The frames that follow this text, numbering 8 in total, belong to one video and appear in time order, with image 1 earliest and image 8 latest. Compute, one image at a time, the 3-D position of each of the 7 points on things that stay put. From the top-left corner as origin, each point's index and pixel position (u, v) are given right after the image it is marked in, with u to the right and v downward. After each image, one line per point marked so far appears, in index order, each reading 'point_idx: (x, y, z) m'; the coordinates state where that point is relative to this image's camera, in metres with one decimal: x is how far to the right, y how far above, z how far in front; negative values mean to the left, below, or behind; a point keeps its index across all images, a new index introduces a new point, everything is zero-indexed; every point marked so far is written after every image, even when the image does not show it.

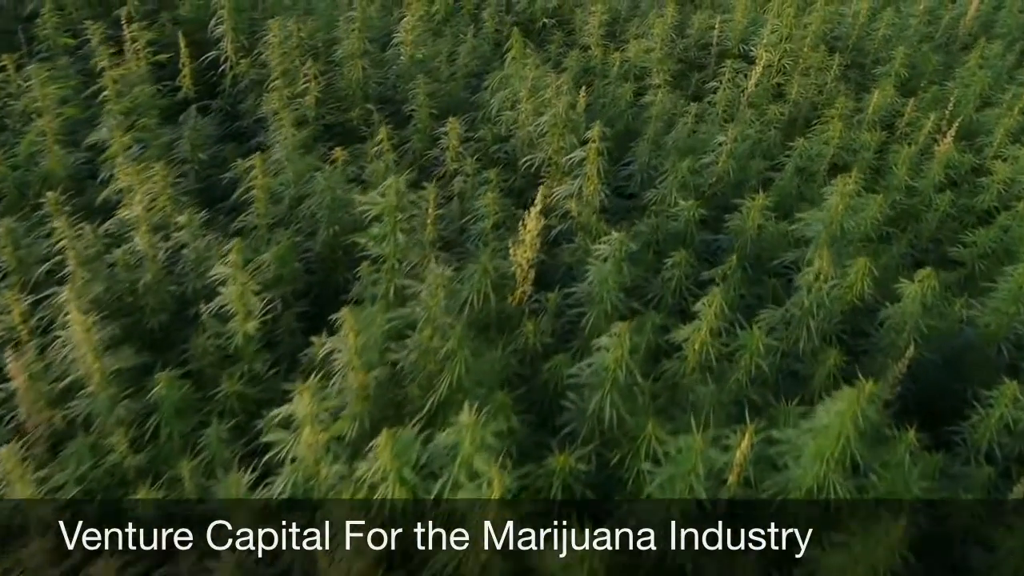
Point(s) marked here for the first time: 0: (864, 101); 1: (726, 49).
0: (+1.7, +0.9, +3.8) m
1: (+1.1, +1.3, +4.2) m
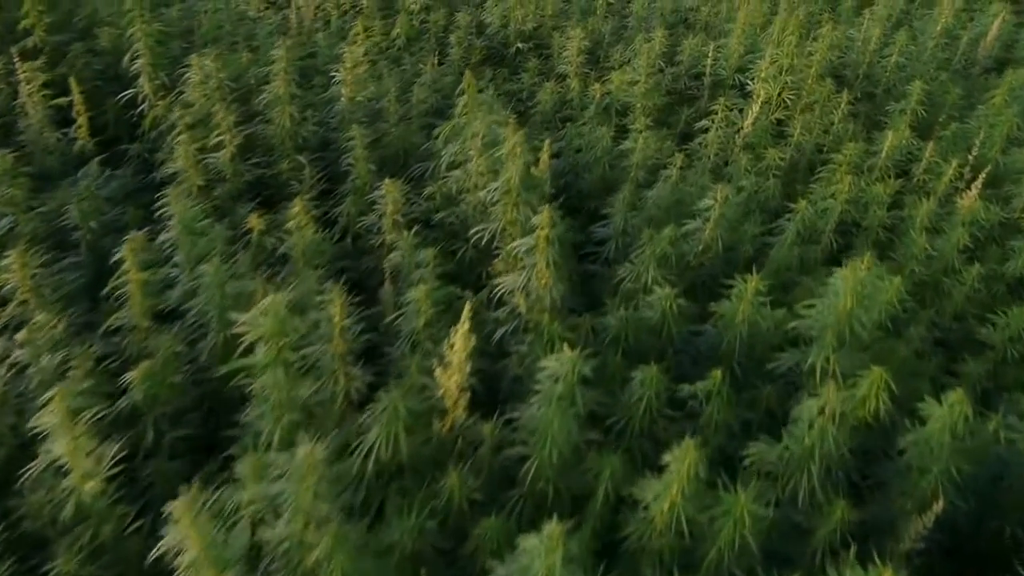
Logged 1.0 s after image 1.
0: (+1.5, +0.6, +3.3) m
1: (+1.0, +1.0, +3.8) m
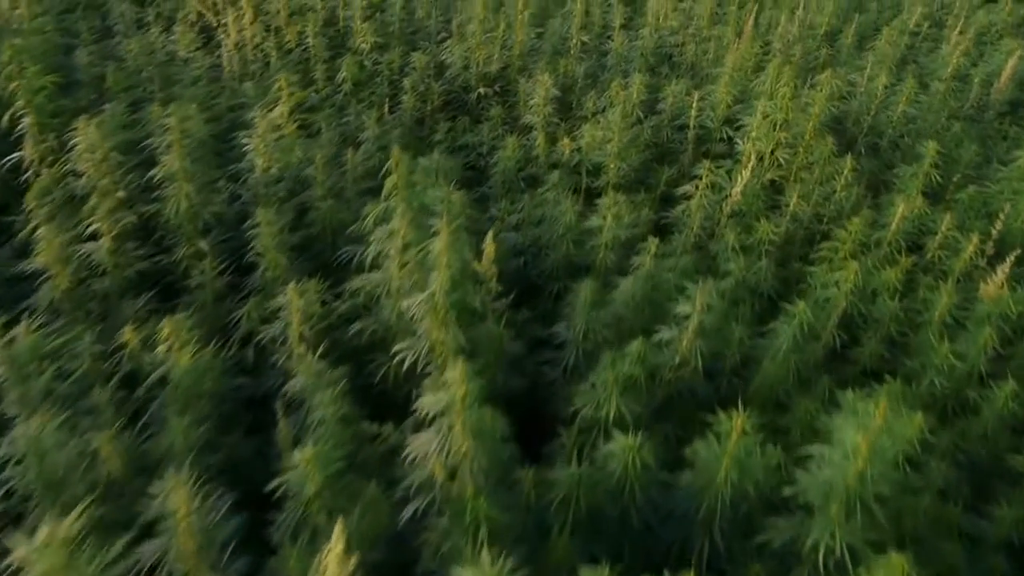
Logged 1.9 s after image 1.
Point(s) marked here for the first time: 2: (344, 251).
0: (+1.4, +0.3, +2.9) m
1: (+0.8, +0.6, +3.3) m
2: (-0.5, +0.1, +2.5) m
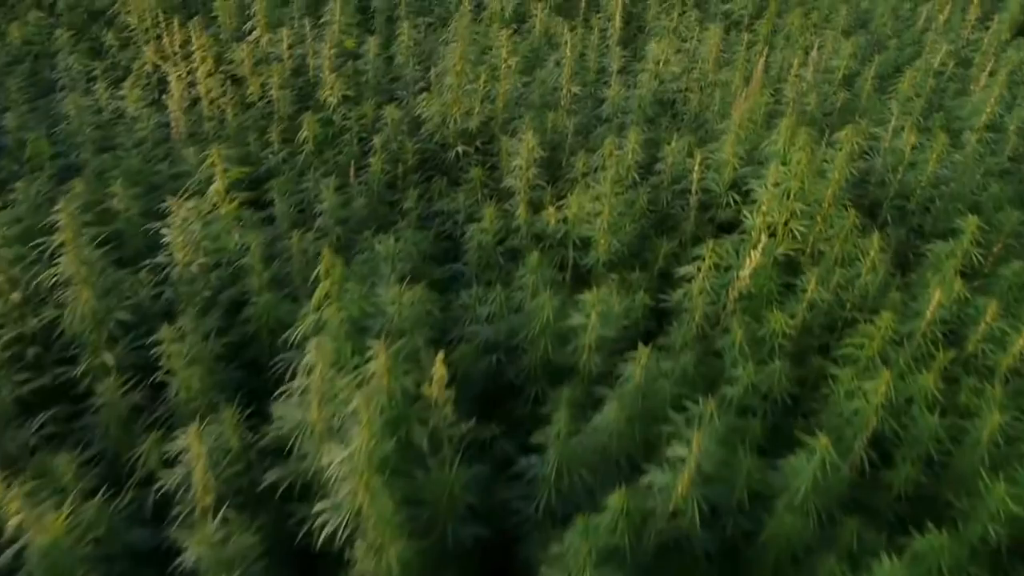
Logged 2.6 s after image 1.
0: (+1.3, 0.0, +2.5) m
1: (+0.7, +0.3, +3.0) m
2: (-0.6, -0.2, +2.1) m
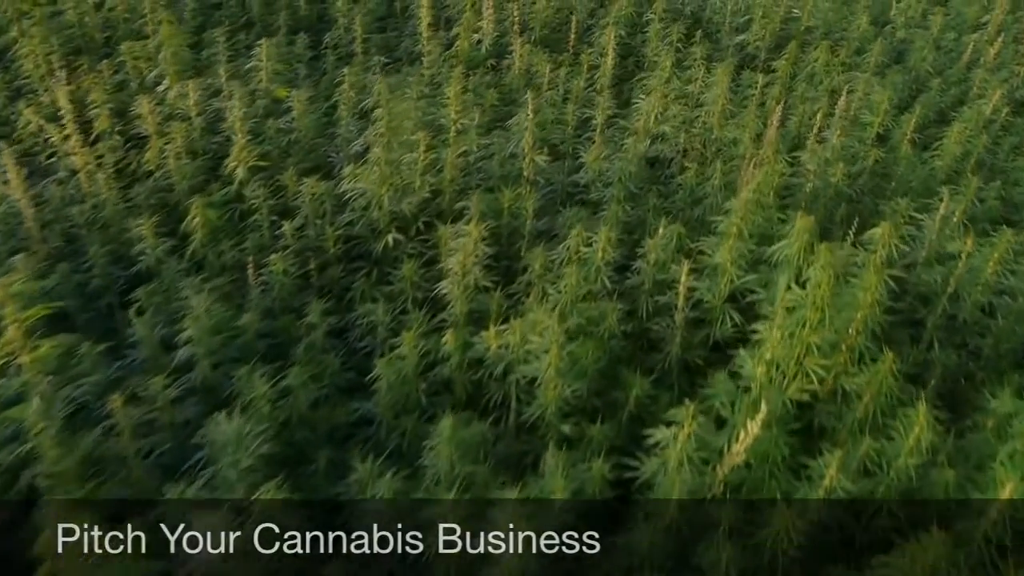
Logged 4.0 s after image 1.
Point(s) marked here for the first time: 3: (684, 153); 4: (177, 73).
0: (+1.1, -0.4, +1.8) m
1: (+0.6, -0.1, +2.3) m
2: (-0.8, -0.6, +1.5) m
3: (+0.7, +0.5, +3.2) m
4: (-1.4, +0.9, +3.3) m
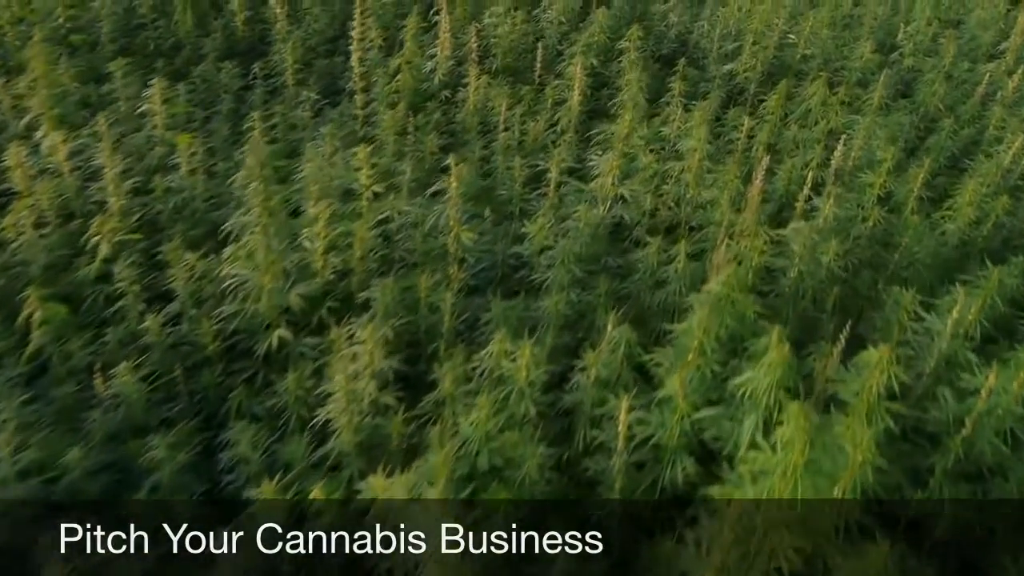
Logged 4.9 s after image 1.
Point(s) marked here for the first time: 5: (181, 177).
0: (+0.8, -0.8, +1.4) m
1: (+0.3, -0.4, +1.8) m
2: (-1.1, -0.9, +1.0) m
3: (+0.5, +0.2, +2.7) m
4: (-1.6, +0.6, +2.8) m
5: (-1.1, +0.4, +2.6) m
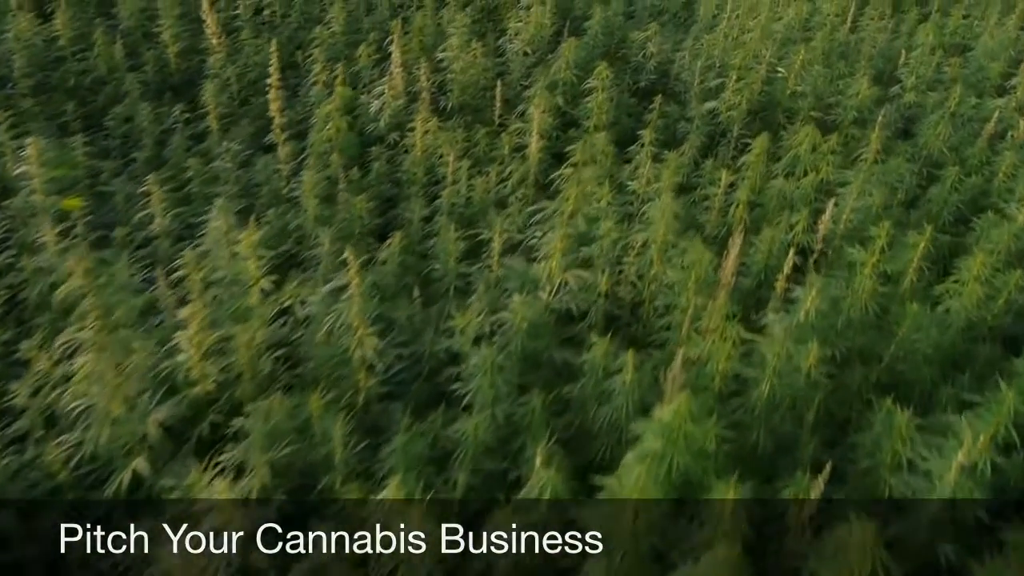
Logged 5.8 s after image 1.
0: (+0.6, -1.0, +1.0) m
1: (+0.1, -0.7, +1.4) m
2: (-1.3, -1.1, +0.6) m
3: (+0.3, 0.0, +2.3) m
4: (-1.8, +0.3, +2.4) m
5: (-1.3, +0.1, +2.2) m
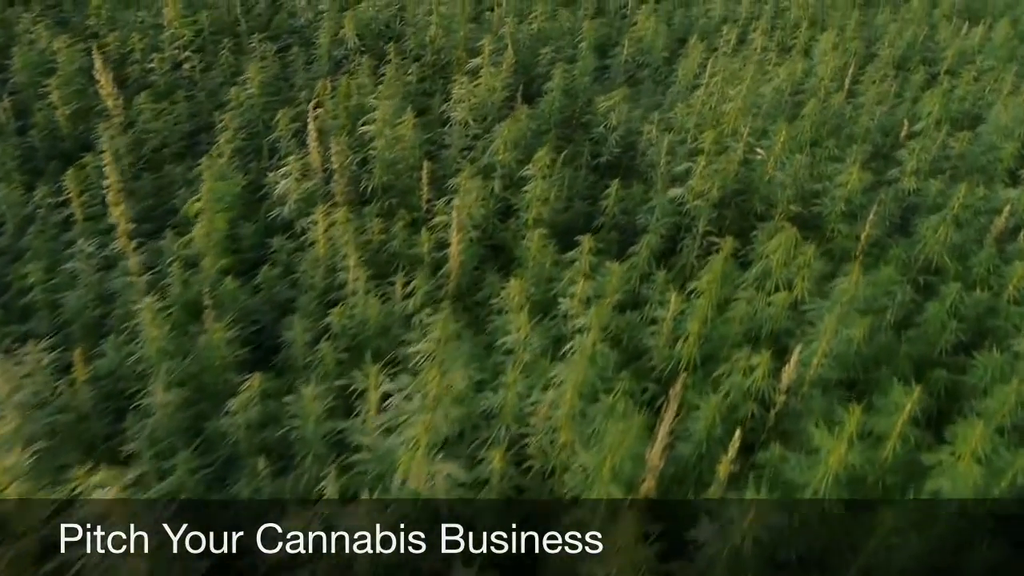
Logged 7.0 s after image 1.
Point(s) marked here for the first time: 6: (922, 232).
0: (+0.3, -1.4, +0.5) m
1: (-0.2, -1.1, +0.9) m
2: (-1.7, -1.5, +0.1) m
3: (0.0, -0.5, +1.8) m
4: (-2.1, 0.0, +2.0) m
5: (-1.6, -0.3, +1.7) m
6: (+1.6, +0.2, +3.1) m
